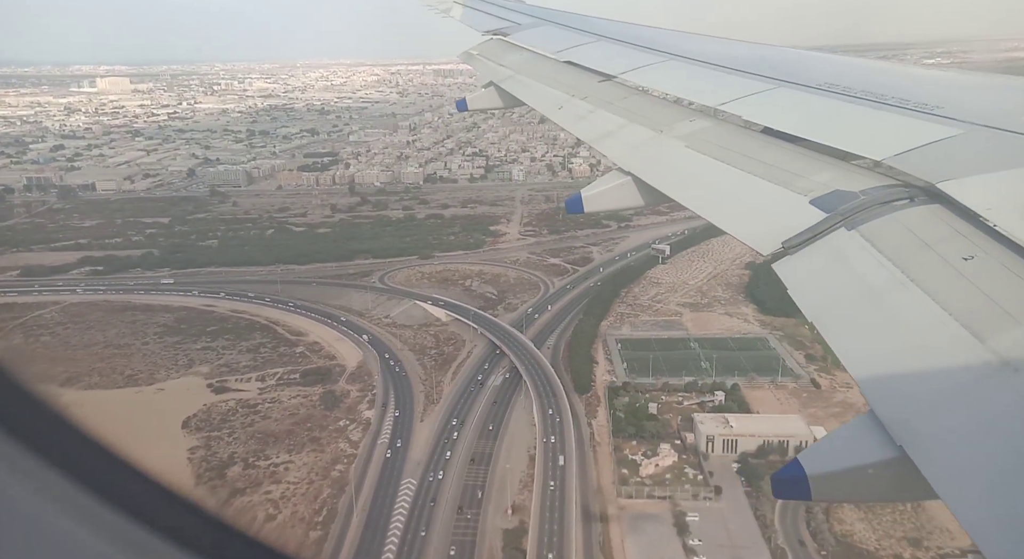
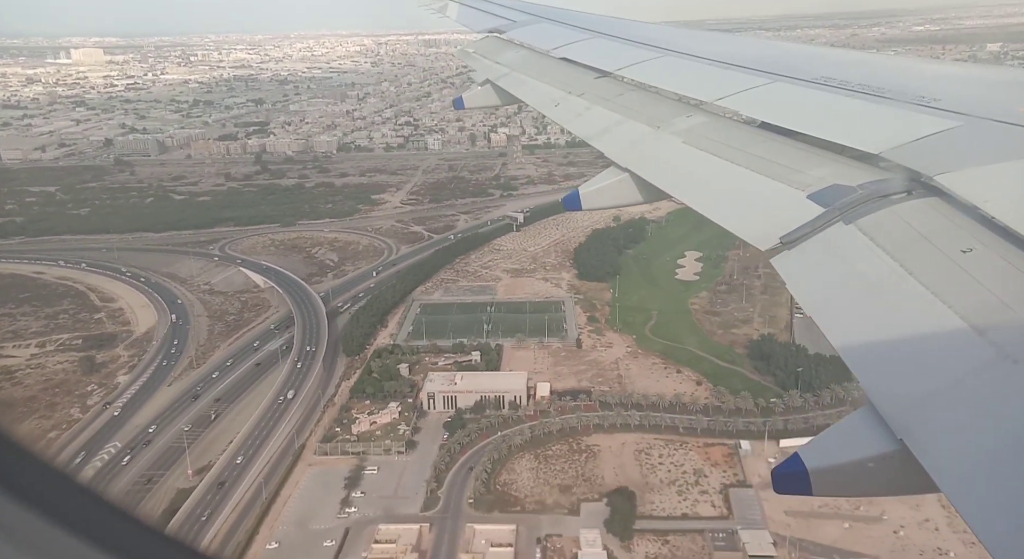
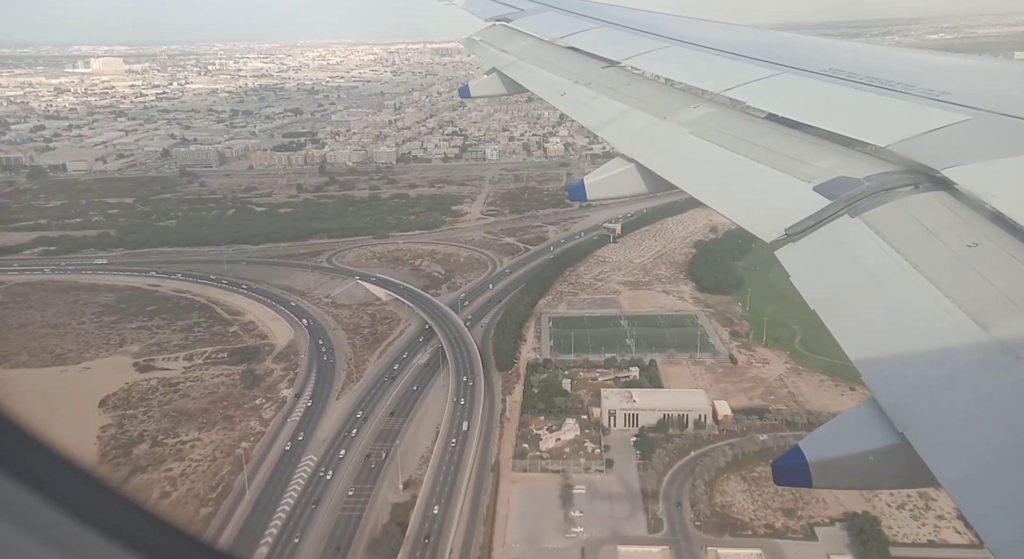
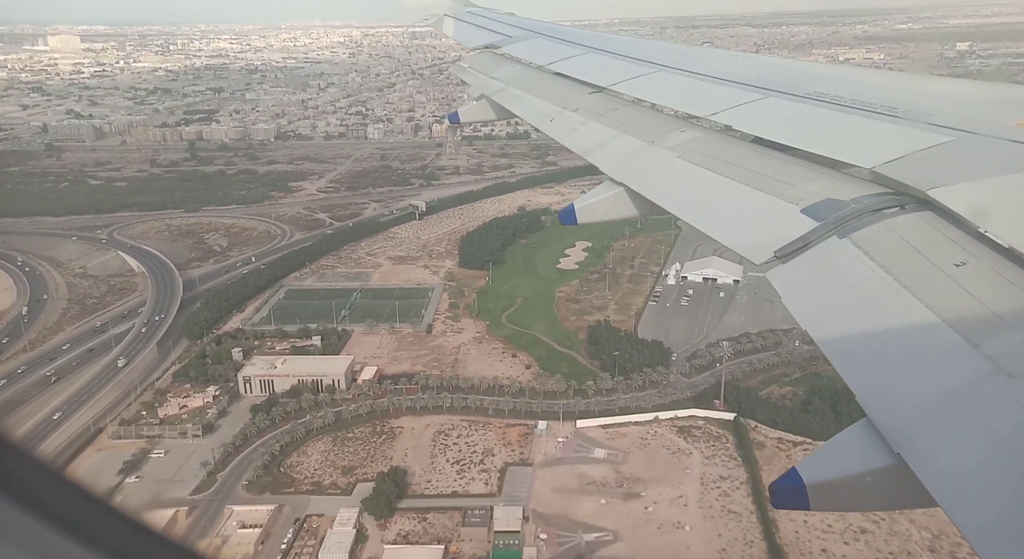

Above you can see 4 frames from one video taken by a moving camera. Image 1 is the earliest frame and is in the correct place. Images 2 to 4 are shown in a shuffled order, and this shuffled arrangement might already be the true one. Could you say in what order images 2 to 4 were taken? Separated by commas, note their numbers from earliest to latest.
3, 2, 4
